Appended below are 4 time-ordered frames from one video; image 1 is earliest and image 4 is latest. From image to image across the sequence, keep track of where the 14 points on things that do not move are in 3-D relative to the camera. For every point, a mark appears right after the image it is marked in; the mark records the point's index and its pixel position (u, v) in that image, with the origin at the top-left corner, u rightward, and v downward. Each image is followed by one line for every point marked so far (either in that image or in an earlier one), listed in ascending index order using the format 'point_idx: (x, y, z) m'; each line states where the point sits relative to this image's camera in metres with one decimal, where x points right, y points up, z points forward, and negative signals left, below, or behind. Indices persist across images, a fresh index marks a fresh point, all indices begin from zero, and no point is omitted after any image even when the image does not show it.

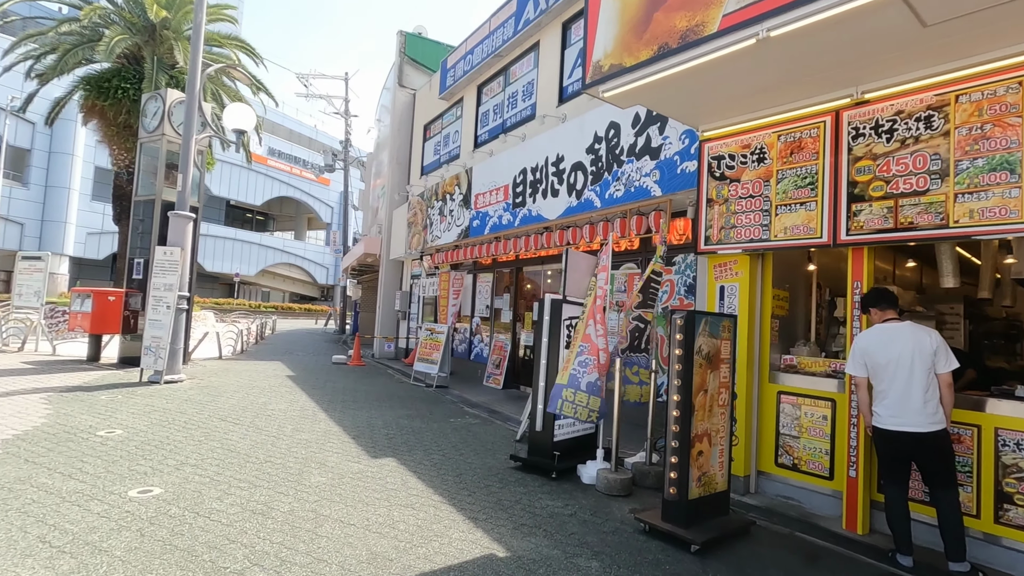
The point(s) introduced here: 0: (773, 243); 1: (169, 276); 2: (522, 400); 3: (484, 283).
0: (+2.4, +0.4, +4.9) m
1: (-5.9, +0.2, +9.1) m
2: (+0.2, -2.0, +9.6) m
3: (-0.7, +0.1, +12.0) m
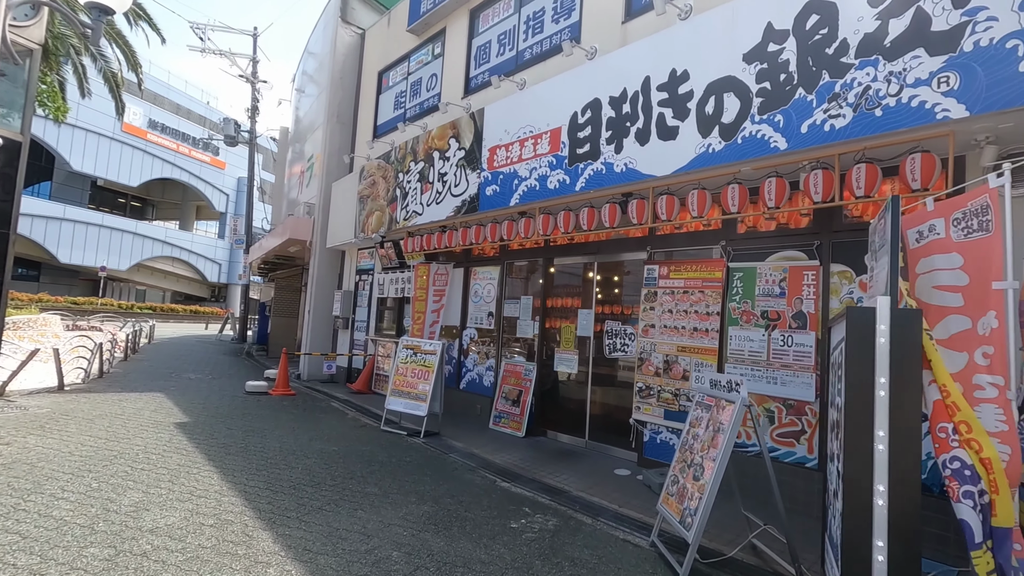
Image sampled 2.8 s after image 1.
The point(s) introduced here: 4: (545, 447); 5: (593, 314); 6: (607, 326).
0: (+3.8, +0.4, +2.0) m
1: (-5.1, +0.3, +4.7) m
2: (+0.7, -2.0, +6.3) m
3: (-0.5, +0.1, +8.5) m
4: (+0.4, -2.0, +6.8) m
5: (+1.1, -0.3, +6.8) m
6: (+1.2, -0.5, +6.6) m
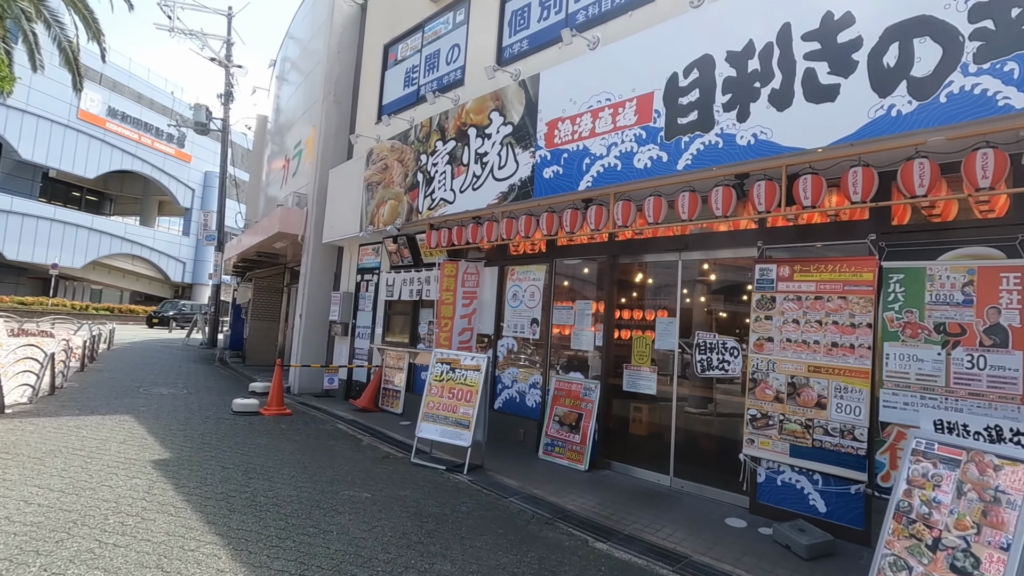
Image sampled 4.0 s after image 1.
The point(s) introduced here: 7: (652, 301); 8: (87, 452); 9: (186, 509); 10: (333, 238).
0: (+4.7, +0.4, +1.0) m
1: (-4.3, +0.3, +3.2) m
2: (+1.4, -2.1, +5.1) m
3: (+0.1, +0.1, +7.2) m
4: (+1.1, -2.1, +5.5) m
5: (+1.8, -0.4, +5.6) m
6: (+1.9, -0.5, +5.4) m
7: (+1.6, -0.1, +5.9) m
8: (-4.2, -1.6, +5.2) m
9: (-2.5, -1.7, +4.0) m
10: (-3.5, +1.0, +10.2) m
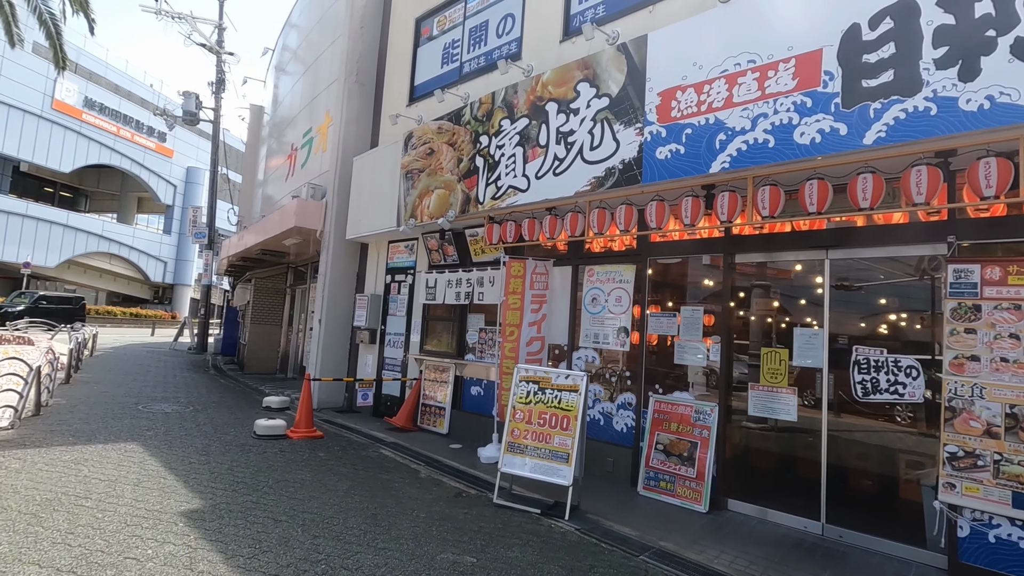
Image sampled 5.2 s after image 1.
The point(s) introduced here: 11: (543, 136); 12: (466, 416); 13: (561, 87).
0: (+5.9, +0.3, +0.2) m
1: (-3.2, +0.3, +2.1) m
2: (+2.4, -2.1, +4.1) m
3: (+1.0, +0.1, +6.2) m
4: (+2.1, -2.1, +4.5) m
5: (+2.7, -0.4, +4.6) m
6: (+2.9, -0.6, +4.5) m
7: (+2.5, -0.2, +5.0) m
8: (-3.2, -1.6, +4.0) m
9: (-1.4, -1.7, +2.9) m
10: (-2.6, +0.9, +9.1) m
11: (+0.3, +1.7, +5.9) m
12: (-0.7, -1.8, +7.4) m
13: (+0.5, +2.2, +5.8) m
